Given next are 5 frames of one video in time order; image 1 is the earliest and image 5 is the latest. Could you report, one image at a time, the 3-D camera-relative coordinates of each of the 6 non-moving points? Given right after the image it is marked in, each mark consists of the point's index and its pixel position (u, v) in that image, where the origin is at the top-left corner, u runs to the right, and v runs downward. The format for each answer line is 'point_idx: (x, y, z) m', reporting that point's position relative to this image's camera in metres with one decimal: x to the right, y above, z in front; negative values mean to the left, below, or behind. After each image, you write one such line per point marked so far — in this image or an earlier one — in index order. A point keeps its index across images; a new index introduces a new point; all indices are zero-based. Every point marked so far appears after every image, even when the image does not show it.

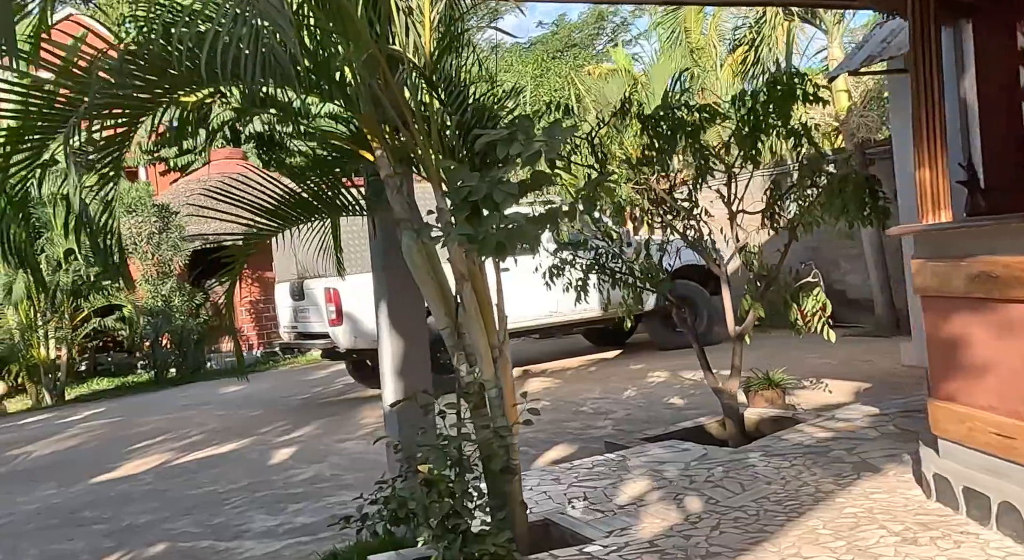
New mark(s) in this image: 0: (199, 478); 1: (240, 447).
0: (-2.4, -1.5, +7.8) m
1: (-2.5, -1.5, +9.3) m
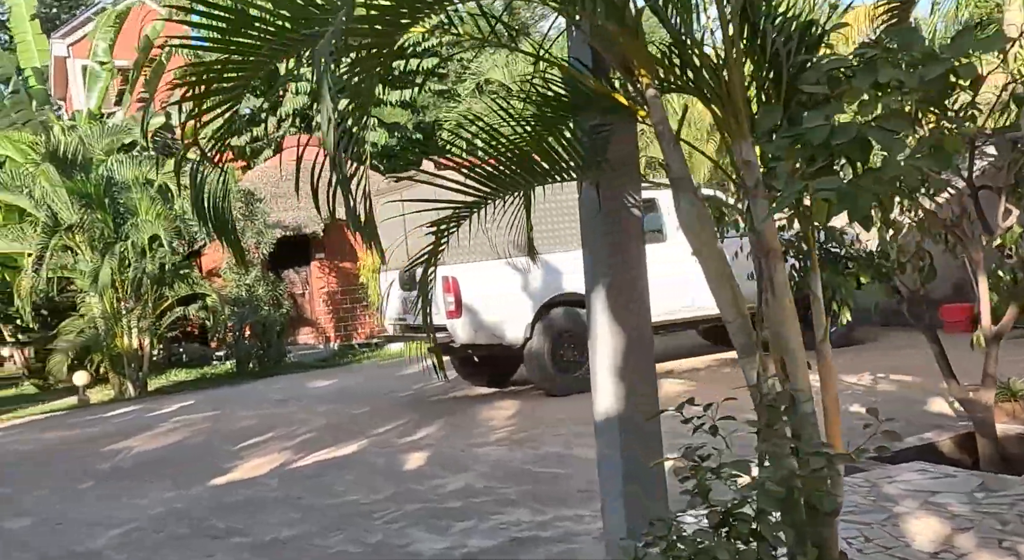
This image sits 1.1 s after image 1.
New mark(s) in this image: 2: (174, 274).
0: (-1.2, -1.4, +7.0) m
1: (-1.2, -1.4, +8.5) m
2: (-5.3, +0.1, +15.8) m
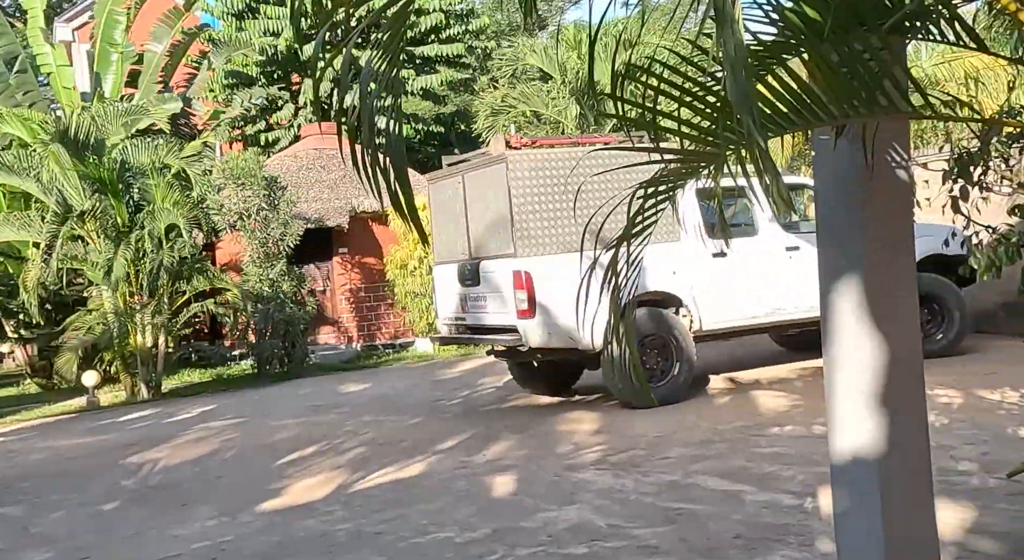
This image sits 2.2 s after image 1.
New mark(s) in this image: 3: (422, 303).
0: (-0.6, -1.3, +5.8) m
1: (-0.6, -1.3, +7.3) m
2: (-4.6, +0.2, +14.6) m
3: (-1.6, -0.4, +17.6) m
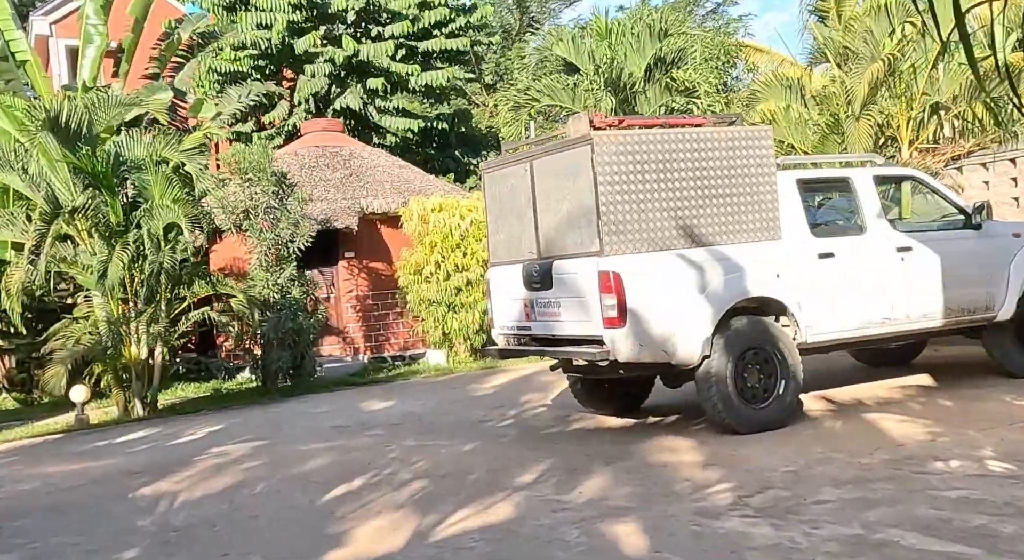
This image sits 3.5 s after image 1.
0: (+0.1, -1.3, +4.5) m
1: (0.0, -1.3, +6.0) m
2: (-4.2, +0.1, +13.2) m
3: (-1.2, -0.5, +16.3) m
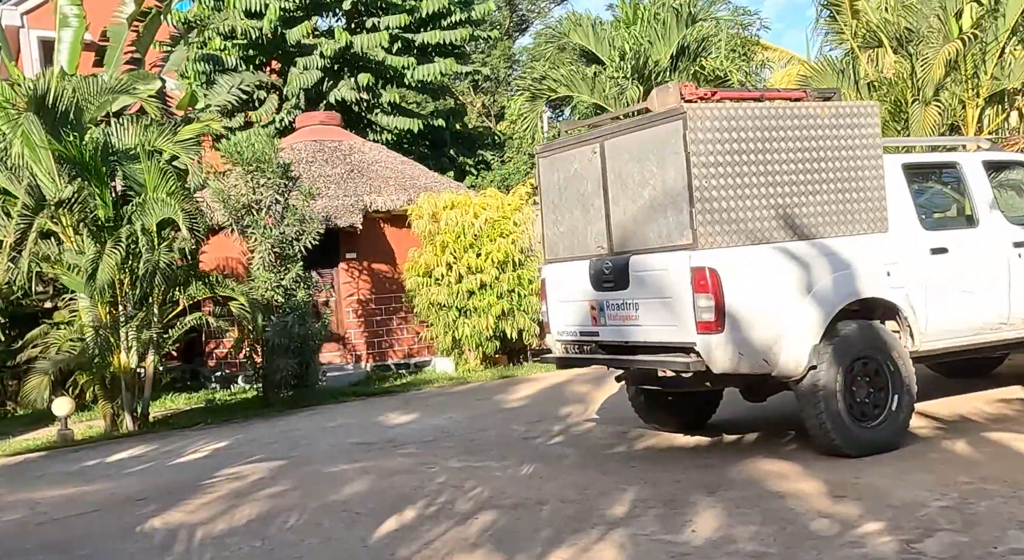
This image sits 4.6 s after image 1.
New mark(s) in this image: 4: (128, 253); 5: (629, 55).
0: (+0.7, -1.3, +3.5) m
1: (+0.6, -1.3, +5.0) m
2: (-3.8, +0.1, +12.1) m
3: (-1.0, -0.5, +15.2) m
4: (-4.3, +0.3, +11.4) m
5: (+1.7, +3.3, +14.9) m
